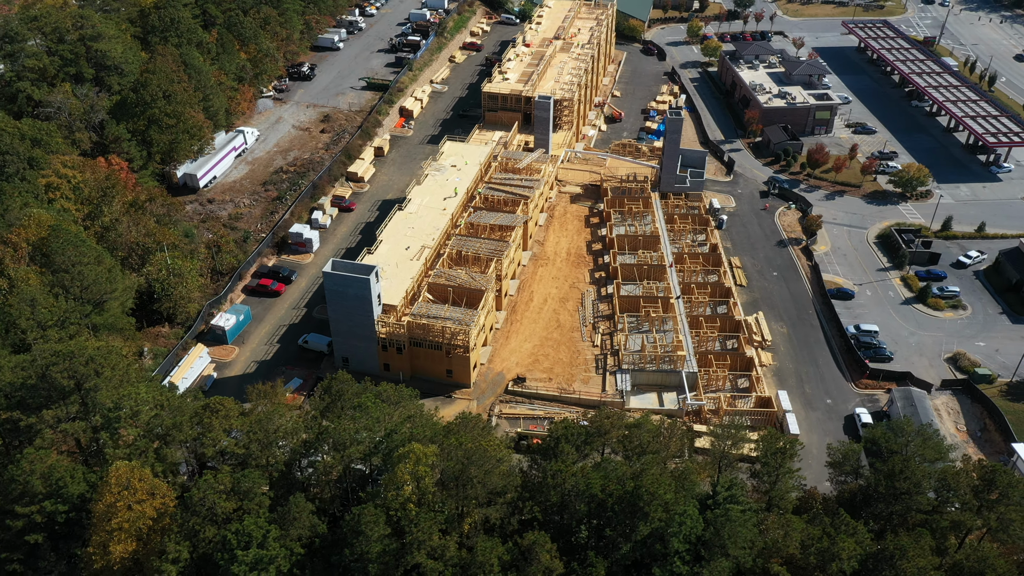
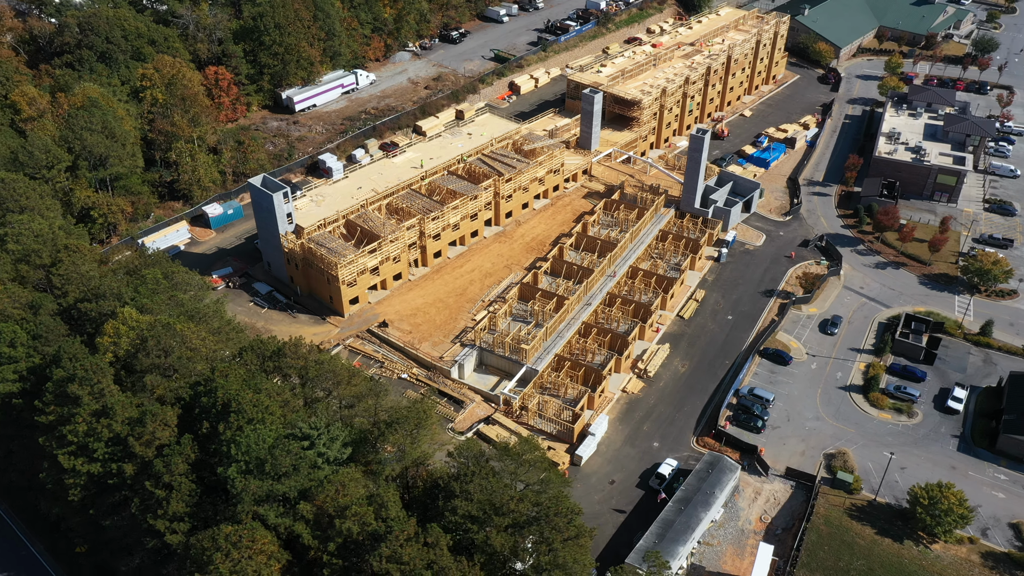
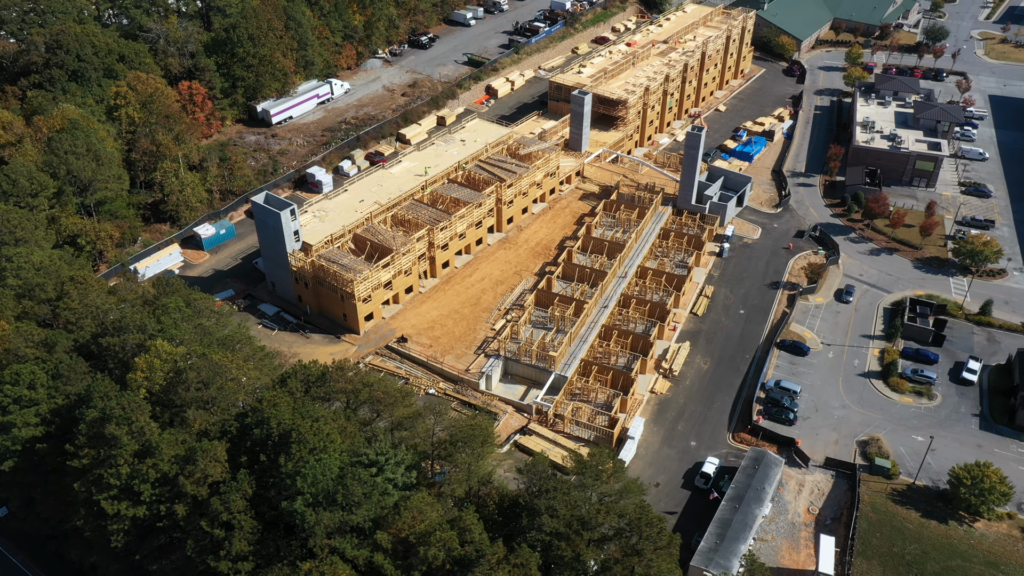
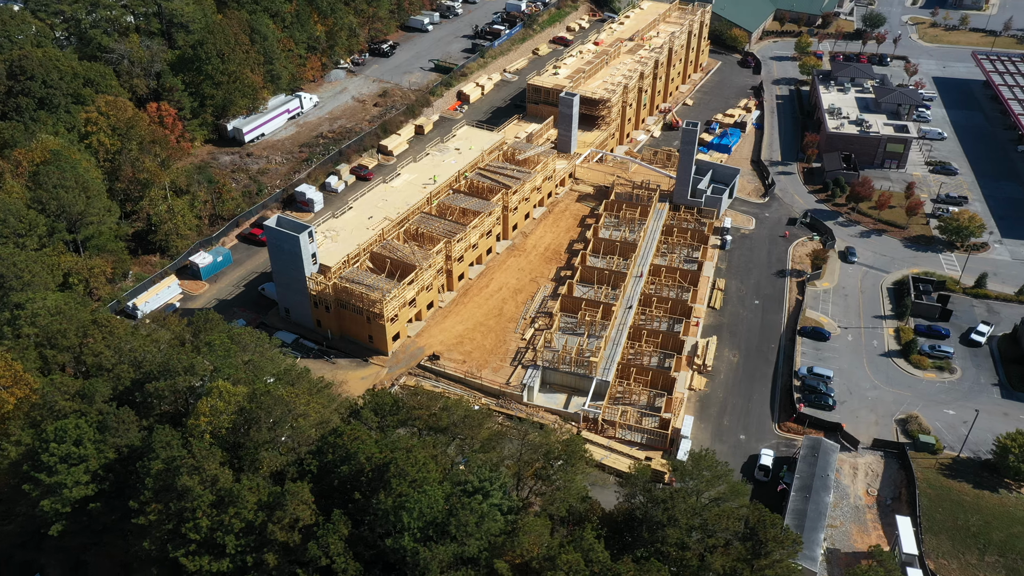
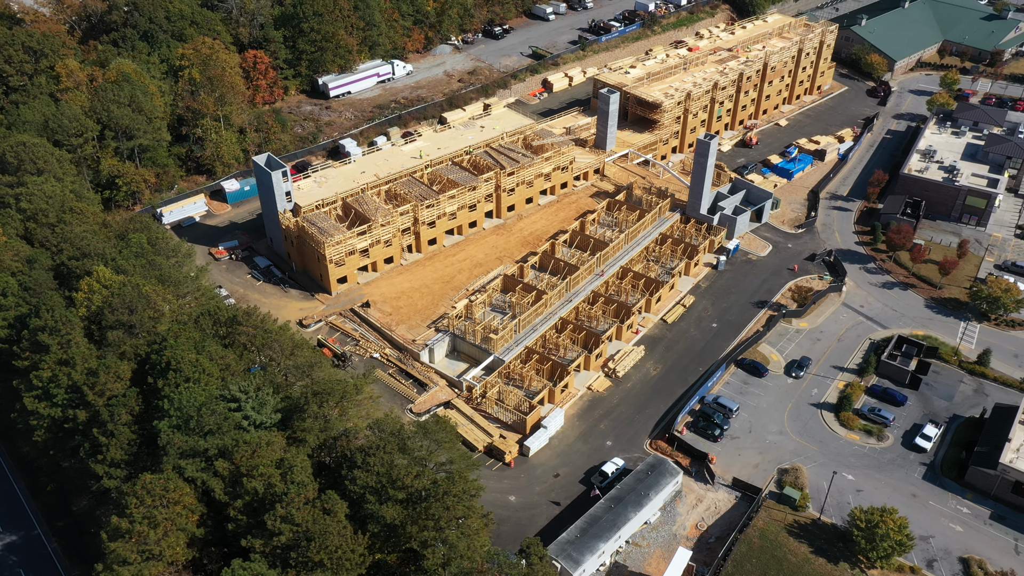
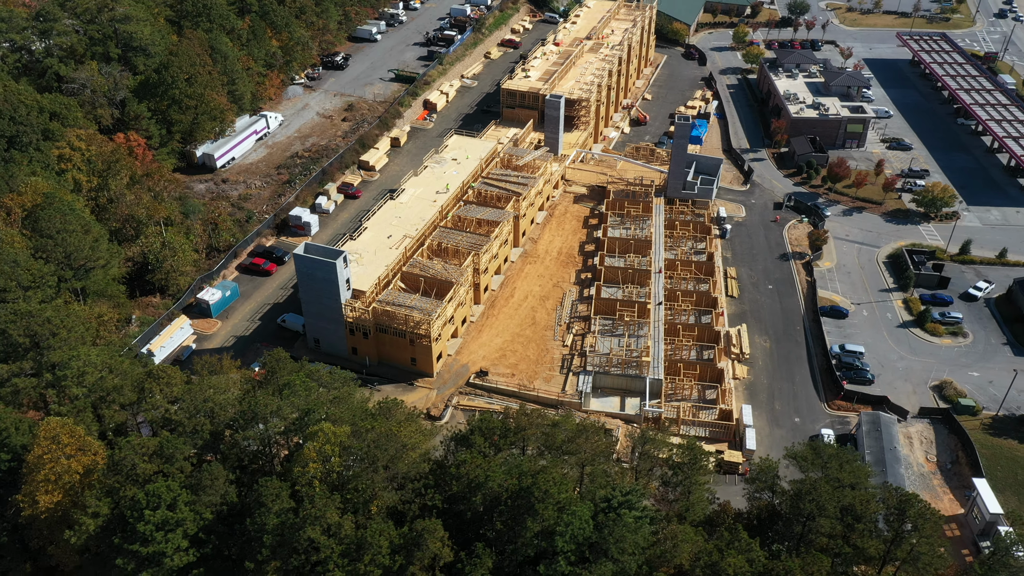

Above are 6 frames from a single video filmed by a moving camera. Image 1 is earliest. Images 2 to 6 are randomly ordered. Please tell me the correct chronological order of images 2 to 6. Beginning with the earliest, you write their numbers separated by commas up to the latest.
6, 4, 3, 2, 5
